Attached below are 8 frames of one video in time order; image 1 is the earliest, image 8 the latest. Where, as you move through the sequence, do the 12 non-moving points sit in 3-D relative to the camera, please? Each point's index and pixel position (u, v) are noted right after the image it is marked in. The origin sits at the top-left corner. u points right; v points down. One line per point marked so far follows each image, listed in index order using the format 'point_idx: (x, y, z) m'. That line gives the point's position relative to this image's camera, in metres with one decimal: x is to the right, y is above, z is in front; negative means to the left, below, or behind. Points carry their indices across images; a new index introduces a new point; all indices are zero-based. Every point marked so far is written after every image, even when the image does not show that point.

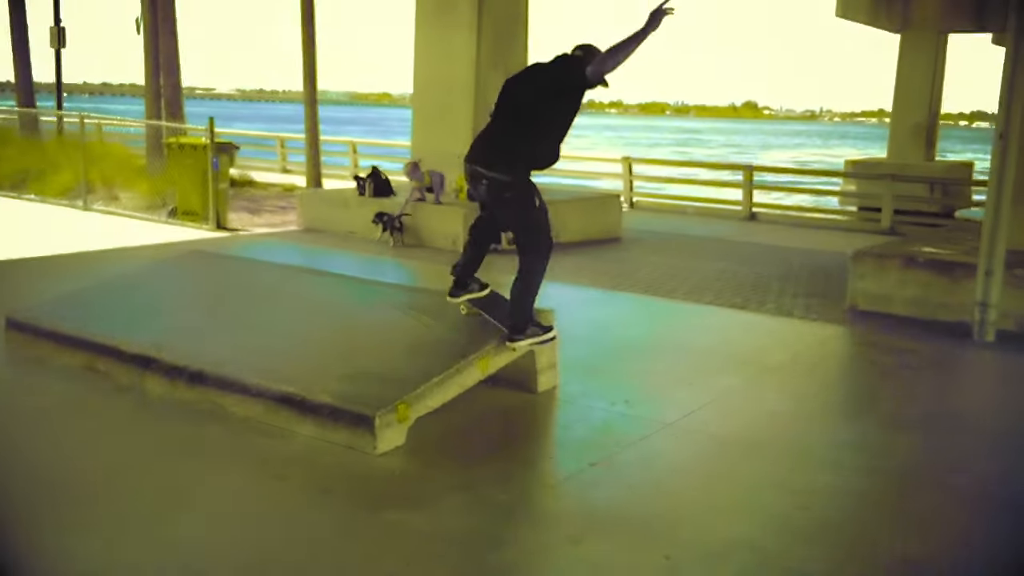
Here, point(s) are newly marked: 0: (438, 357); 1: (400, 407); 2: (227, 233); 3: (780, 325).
0: (-0.4, -0.4, +5.1) m
1: (-0.6, -0.6, +4.6) m
2: (-3.6, +0.7, +11.9) m
3: (+2.2, -0.3, +7.7) m
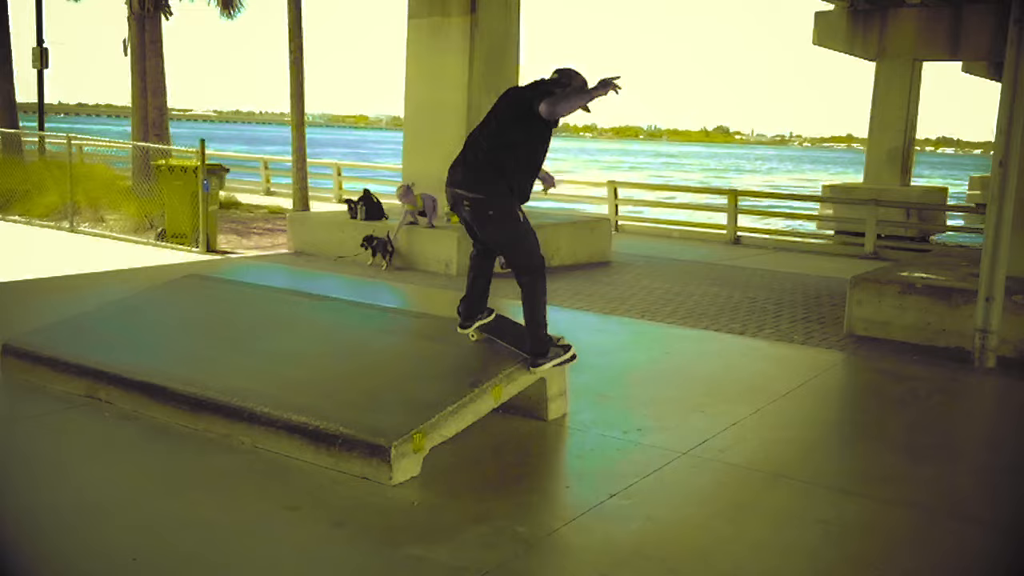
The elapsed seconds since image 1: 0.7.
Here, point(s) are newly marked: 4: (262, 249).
0: (-0.3, -0.5, +5.0) m
1: (-0.5, -0.7, +4.5) m
2: (-3.7, +0.4, +11.8) m
3: (+2.2, -0.5, +7.7) m
4: (-3.4, +0.5, +12.8) m
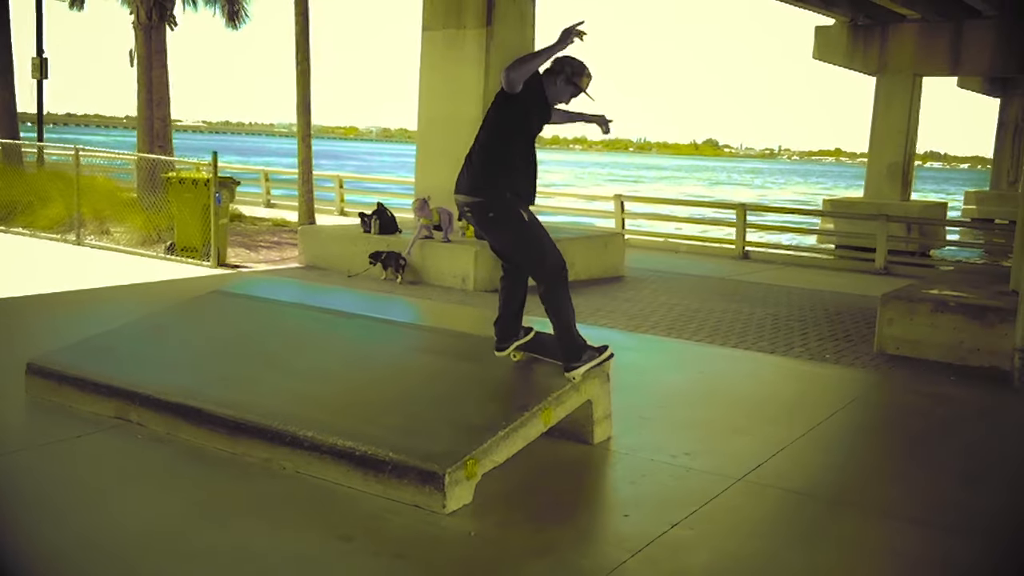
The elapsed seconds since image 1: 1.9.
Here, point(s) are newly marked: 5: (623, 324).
0: (-0.1, -0.6, +4.9) m
1: (-0.2, -0.8, +4.4) m
2: (-3.5, +0.2, +11.6) m
3: (+2.5, -0.7, +7.6) m
4: (-3.2, +0.3, +12.6) m
5: (+1.1, -0.4, +9.1) m
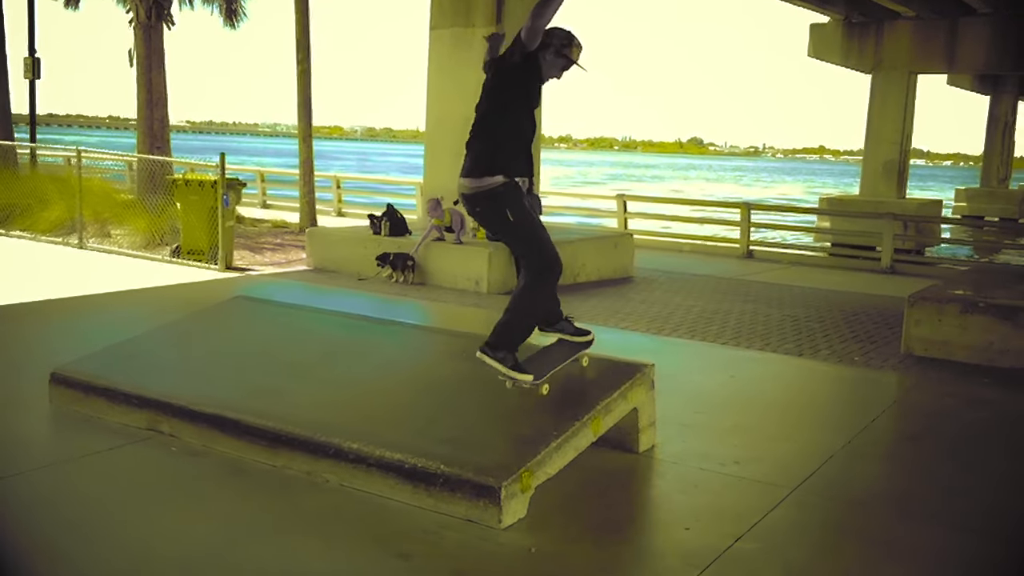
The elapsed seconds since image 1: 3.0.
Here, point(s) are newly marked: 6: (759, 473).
0: (+0.2, -0.6, +4.8) m
1: (+0.1, -0.9, +4.3) m
2: (-3.4, +0.2, +11.4) m
3: (+2.7, -0.7, +7.5) m
4: (-3.1, +0.3, +12.4) m
5: (+1.3, -0.4, +9.0) m
6: (+1.4, -1.0, +5.2) m
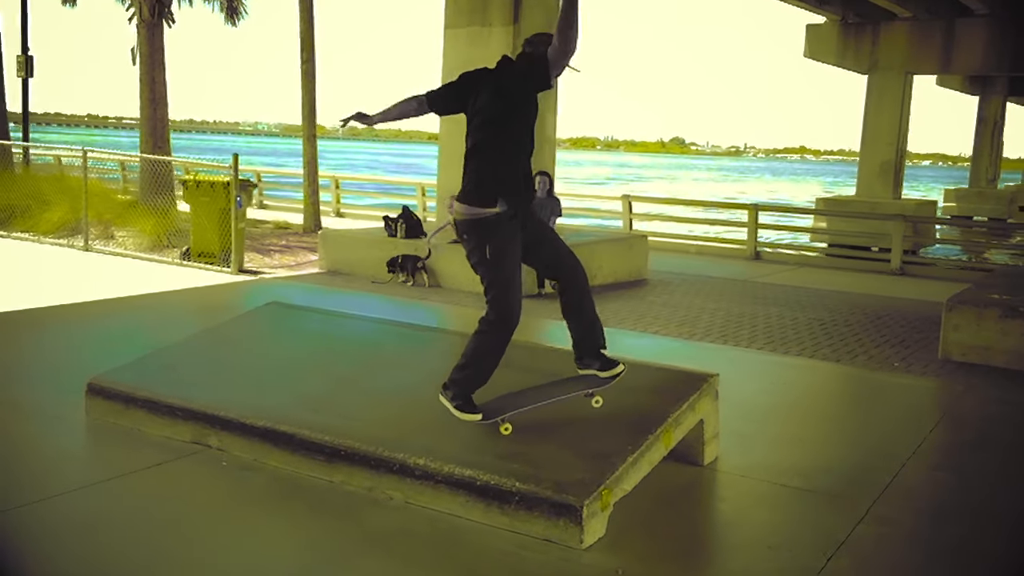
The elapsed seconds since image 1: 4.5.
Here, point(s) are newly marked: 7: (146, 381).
0: (+0.5, -0.7, +4.6) m
1: (+0.4, -0.9, +4.1) m
2: (-3.2, +0.1, +11.2) m
3: (+3.0, -0.7, +7.3) m
4: (-2.9, +0.3, +12.2) m
5: (+1.5, -0.4, +8.9) m
6: (+1.7, -1.1, +5.1) m
7: (-2.2, -0.5, +5.5) m
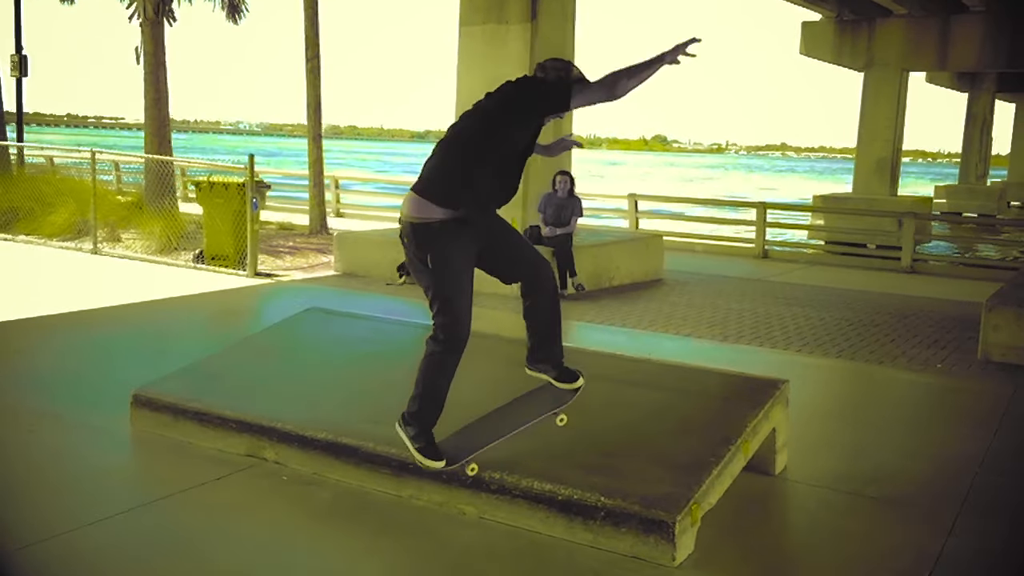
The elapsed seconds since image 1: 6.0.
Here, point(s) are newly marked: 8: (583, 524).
0: (+0.9, -0.7, +4.4) m
1: (+0.8, -0.9, +3.9) m
2: (-2.9, +0.1, +11.0) m
3: (+3.3, -0.7, +7.2) m
4: (-2.7, +0.2, +12.0) m
5: (+1.8, -0.4, +8.7) m
6: (+2.1, -1.1, +5.0) m
7: (-1.8, -0.6, +5.3) m
8: (+0.3, -1.0, +4.0) m
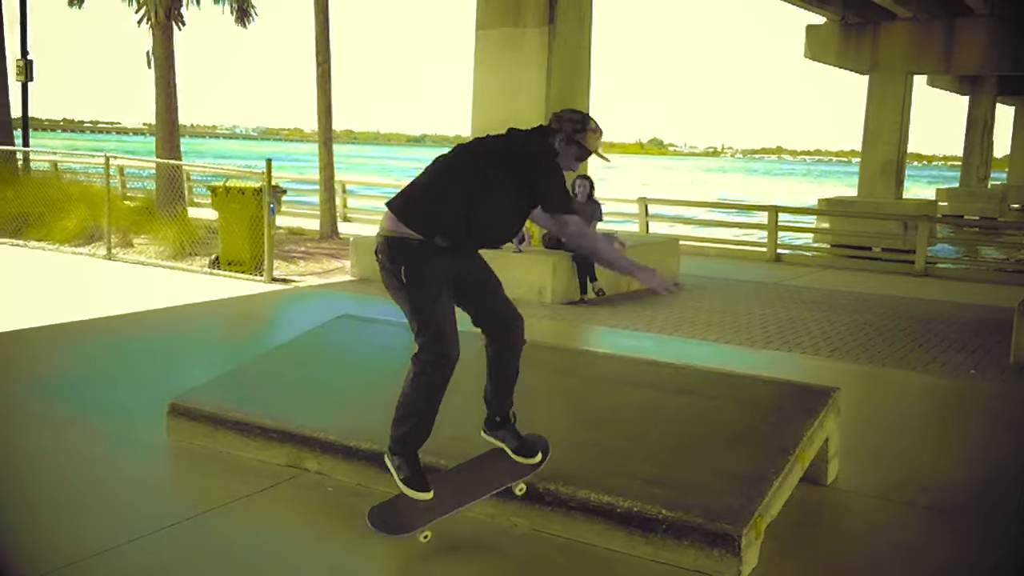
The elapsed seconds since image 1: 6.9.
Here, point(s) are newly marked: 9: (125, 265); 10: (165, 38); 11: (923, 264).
0: (+1.1, -0.7, +4.4) m
1: (+1.0, -1.0, +3.8) m
2: (-2.7, 0.0, +10.9) m
3: (+3.5, -0.8, +7.2) m
4: (-2.5, +0.2, +11.9) m
5: (+2.0, -0.5, +8.6) m
6: (+2.3, -1.1, +4.9) m
7: (-1.6, -0.6, +5.2) m
8: (+0.6, -1.0, +3.9) m
9: (-5.0, +0.3, +11.9) m
10: (-5.9, +4.2, +15.7) m
11: (+6.9, +0.4, +15.8) m
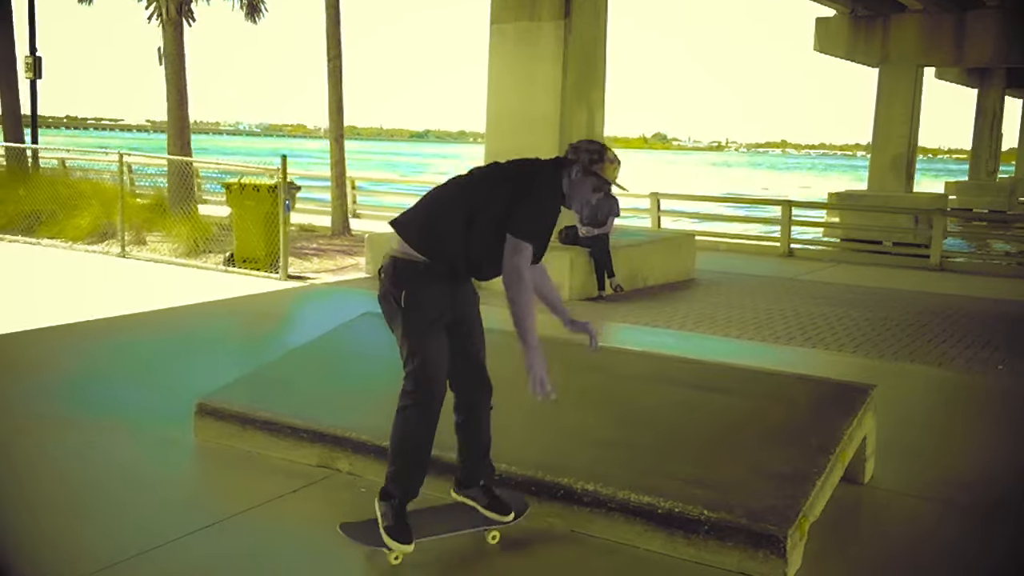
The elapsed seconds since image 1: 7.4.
0: (+1.3, -0.7, +4.3) m
1: (+1.2, -0.9, +3.8) m
2: (-2.5, +0.1, +10.8) m
3: (+3.7, -0.7, +7.1) m
4: (-2.3, +0.2, +11.8) m
5: (+2.2, -0.4, +8.6) m
6: (+2.5, -1.1, +4.8) m
7: (-1.4, -0.6, +5.2) m
8: (+0.7, -1.0, +3.9) m
9: (-4.8, +0.3, +11.9) m
10: (-5.7, +4.3, +15.6) m
11: (+7.1, +0.5, +15.7) m
